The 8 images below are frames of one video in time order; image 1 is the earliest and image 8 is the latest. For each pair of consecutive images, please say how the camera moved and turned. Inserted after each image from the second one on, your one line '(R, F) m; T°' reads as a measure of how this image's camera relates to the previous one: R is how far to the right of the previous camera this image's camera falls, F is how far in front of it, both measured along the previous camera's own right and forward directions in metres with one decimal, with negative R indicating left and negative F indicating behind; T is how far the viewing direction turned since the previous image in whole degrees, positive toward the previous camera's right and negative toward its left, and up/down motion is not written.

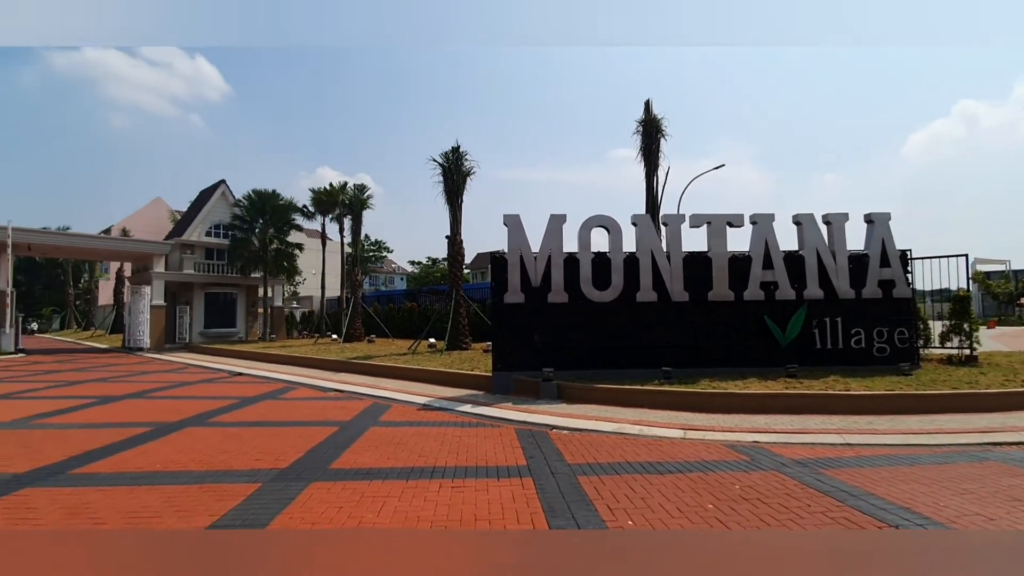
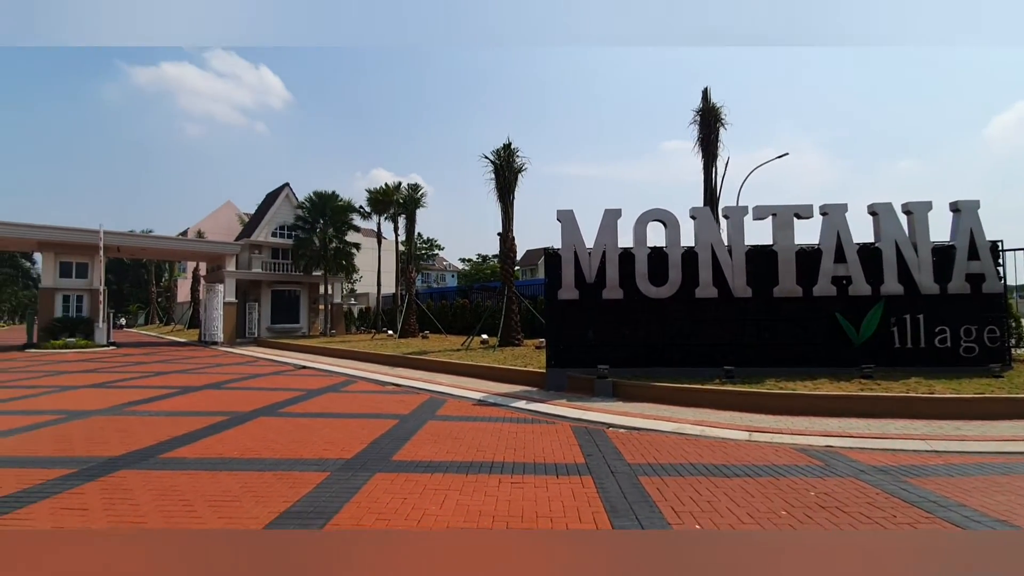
(-0.1, 0.0) m; -6°
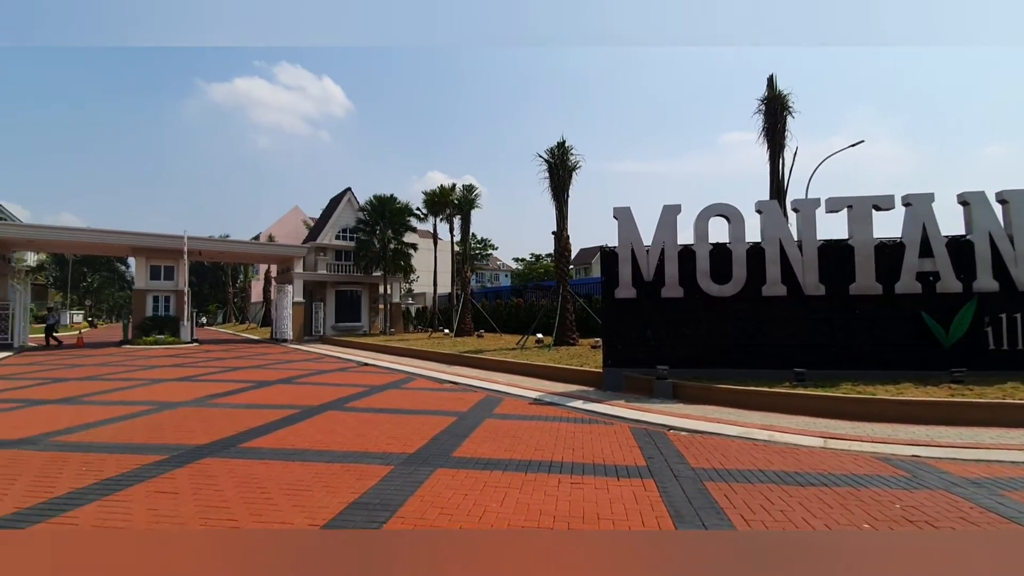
(-0.1, 0.0) m; -6°
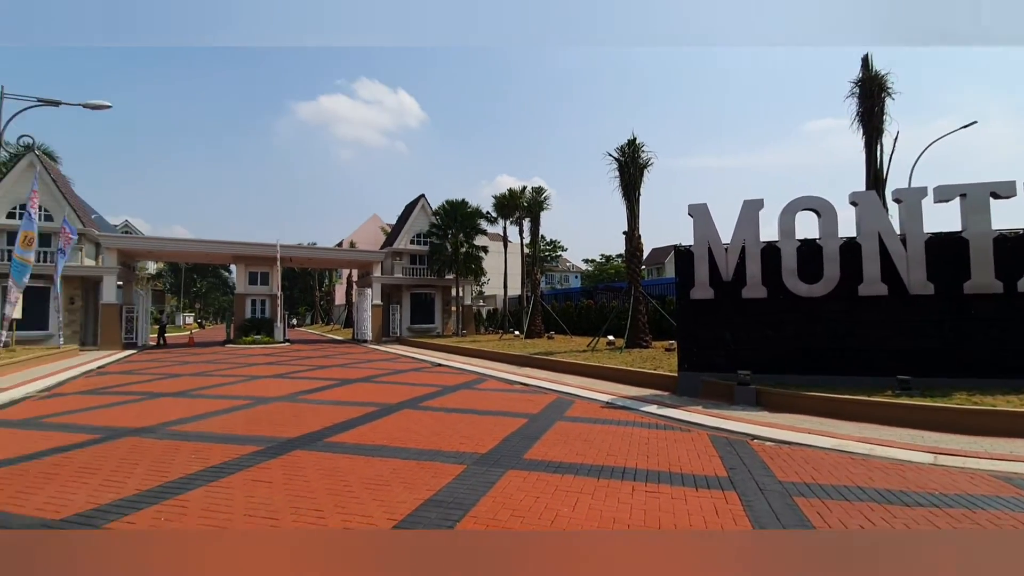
(0.0, 0.0) m; -8°
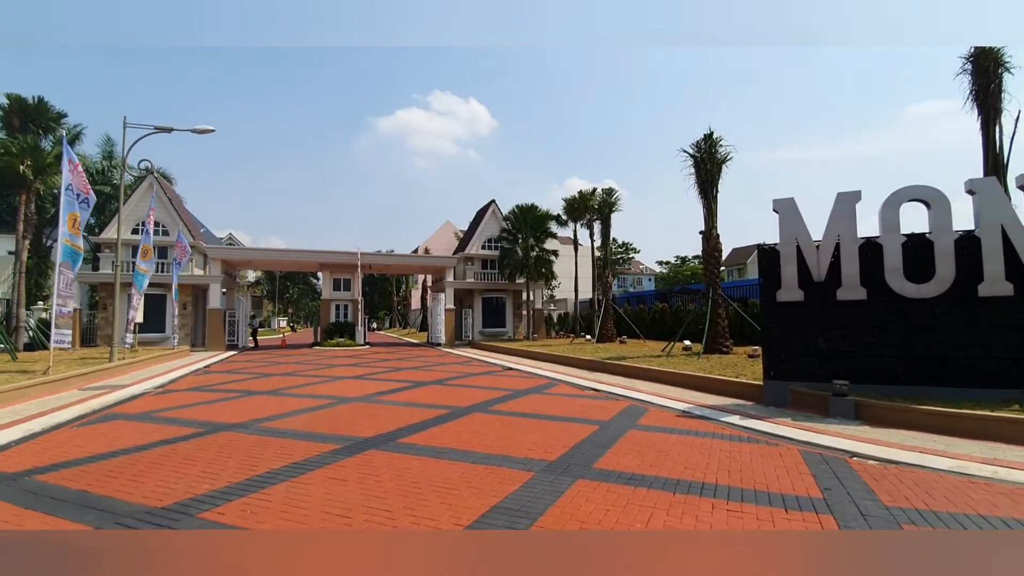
(0.0, +0.1) m; -8°
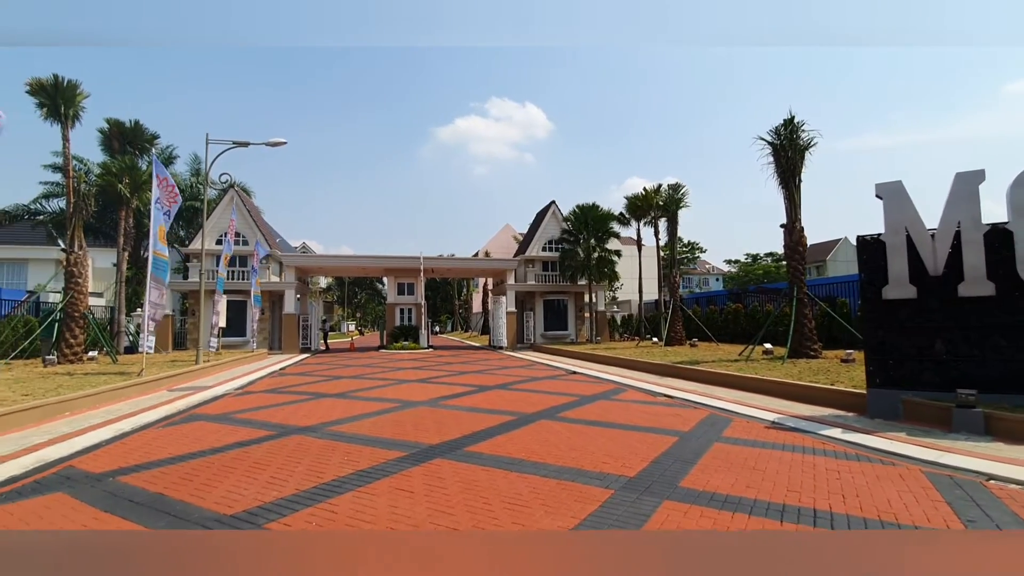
(-0.2, +0.5) m; -7°
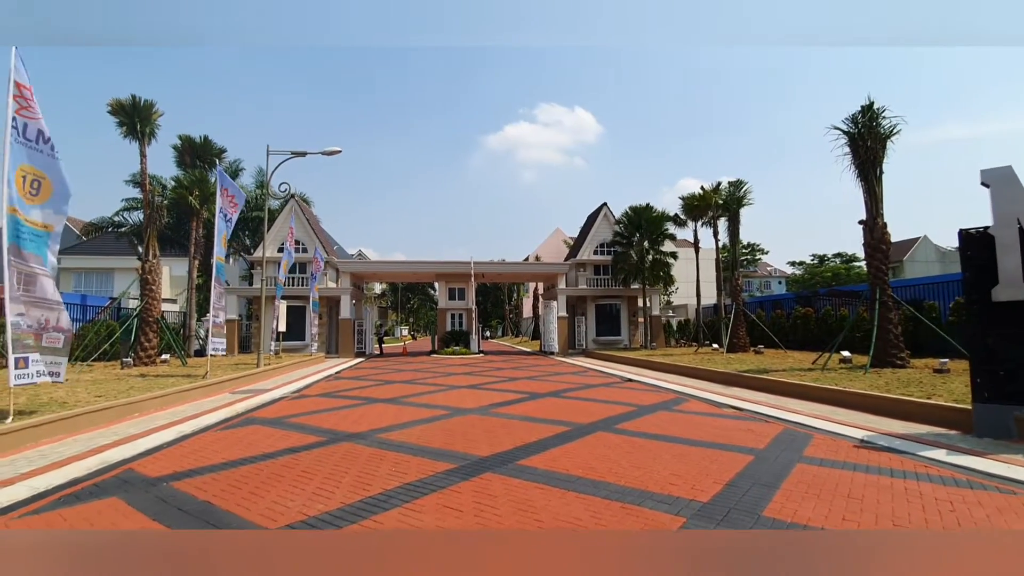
(-0.1, +0.5) m; -6°
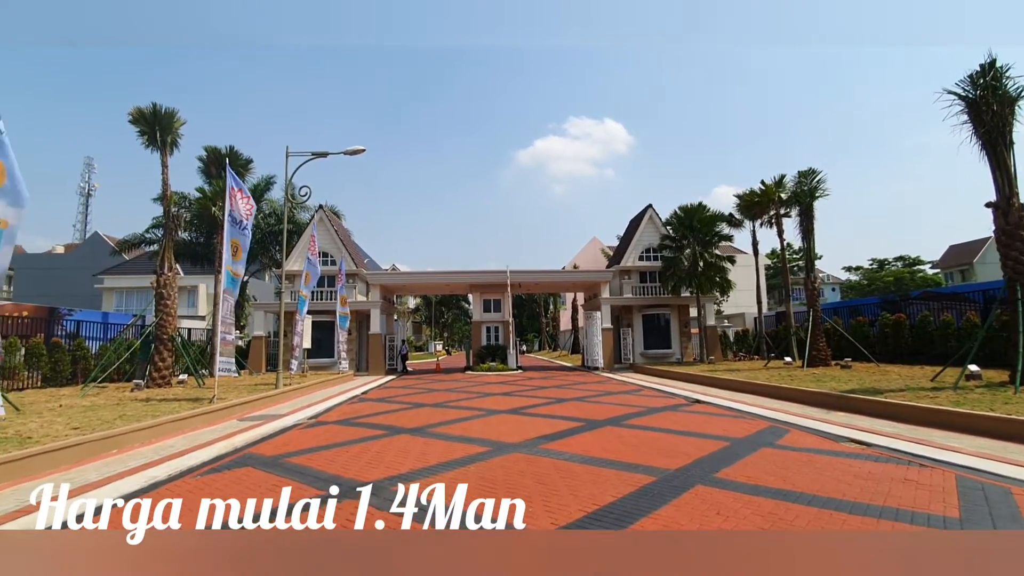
(-0.3, +2.3) m; -4°
